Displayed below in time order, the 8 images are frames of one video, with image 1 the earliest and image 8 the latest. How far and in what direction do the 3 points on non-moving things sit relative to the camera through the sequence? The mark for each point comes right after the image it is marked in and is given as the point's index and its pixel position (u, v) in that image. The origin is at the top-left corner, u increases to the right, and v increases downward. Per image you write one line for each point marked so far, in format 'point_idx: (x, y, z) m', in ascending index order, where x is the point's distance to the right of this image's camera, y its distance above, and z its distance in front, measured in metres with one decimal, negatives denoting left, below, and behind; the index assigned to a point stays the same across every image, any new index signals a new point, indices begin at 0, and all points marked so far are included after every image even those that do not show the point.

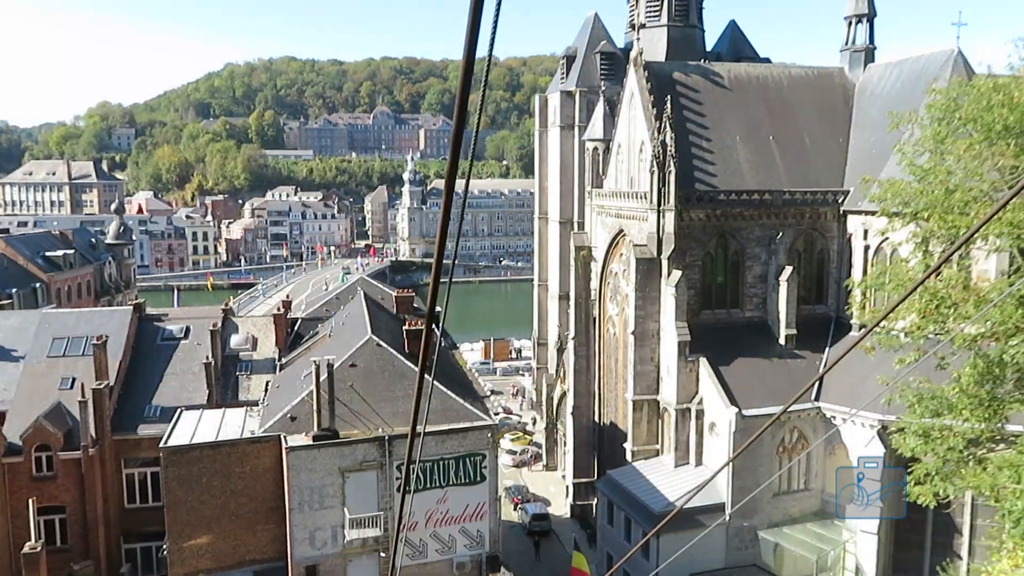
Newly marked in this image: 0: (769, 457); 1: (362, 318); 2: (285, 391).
0: (+6.2, -4.1, +19.6) m
1: (-3.5, -0.7, +18.9) m
2: (-4.7, -2.2, +17.0) m
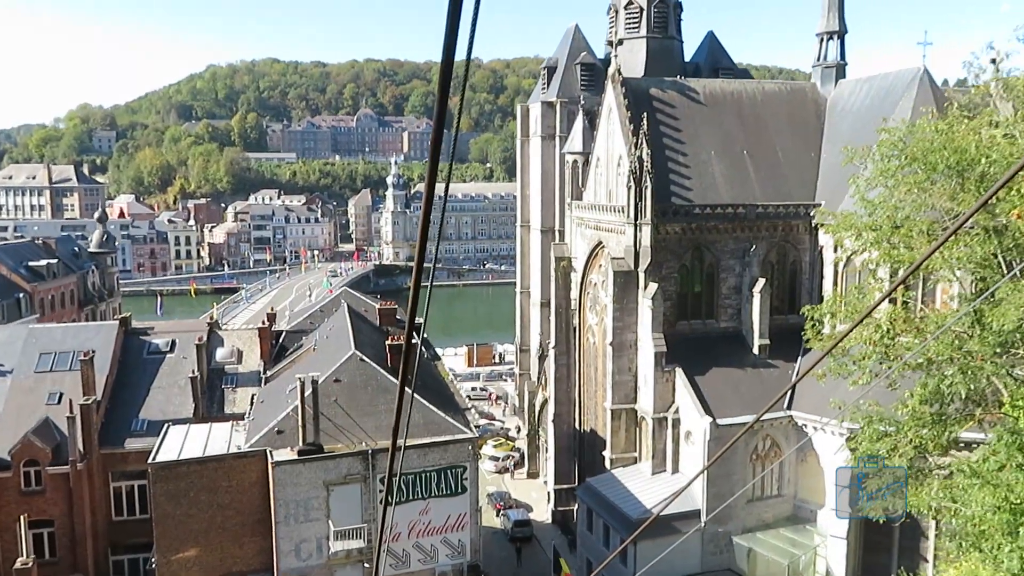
0: (+5.7, -4.4, +20.2) m
1: (-4.0, -1.1, +19.3) m
2: (-5.1, -2.5, +17.3) m
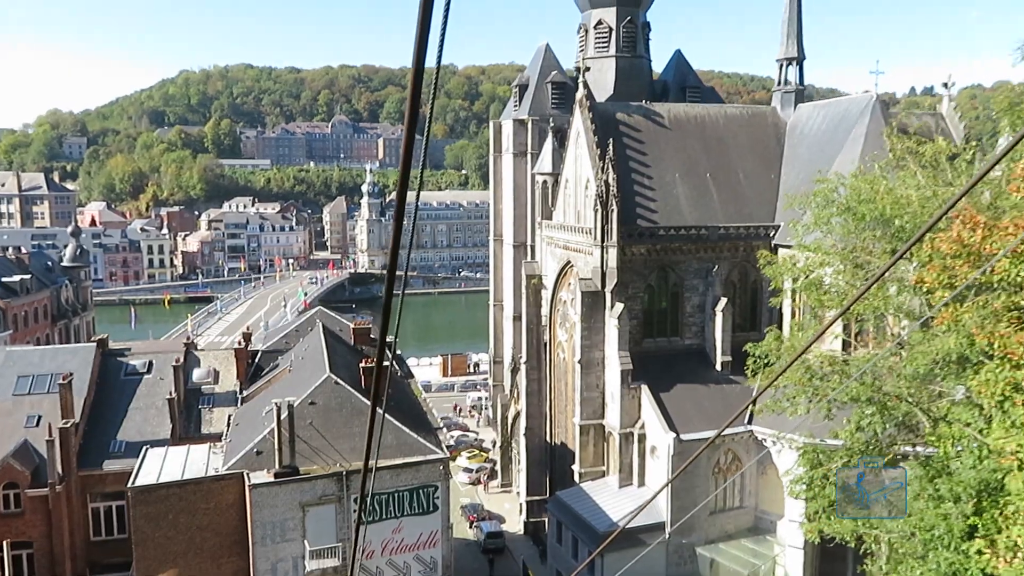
0: (+5.0, -4.9, +21.0) m
1: (-4.7, -1.6, +19.8) m
2: (-5.8, -3.1, +17.8) m
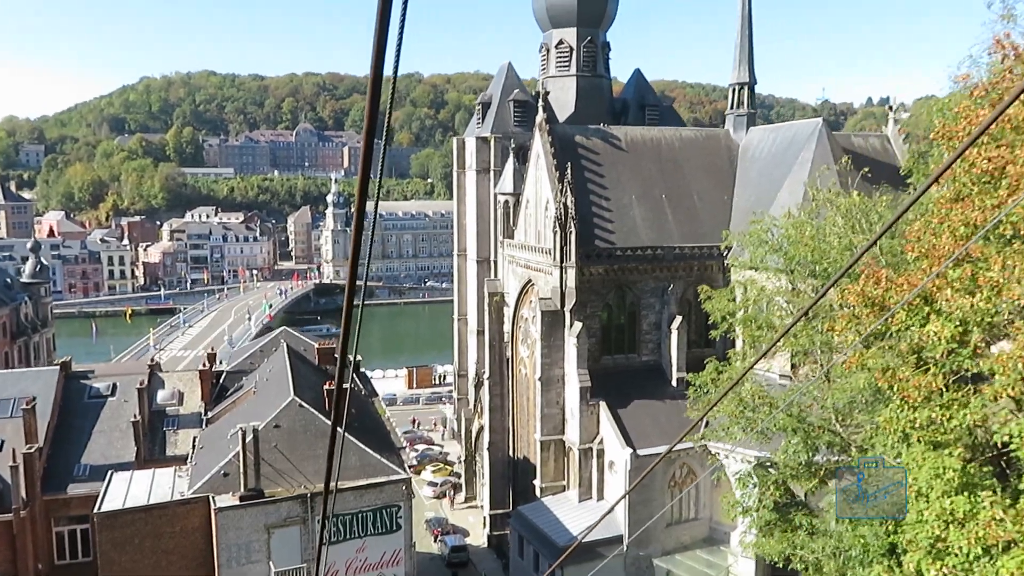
0: (+4.0, -5.4, +21.7) m
1: (-5.6, -2.2, +20.2) m
2: (-6.7, -3.6, +18.1) m
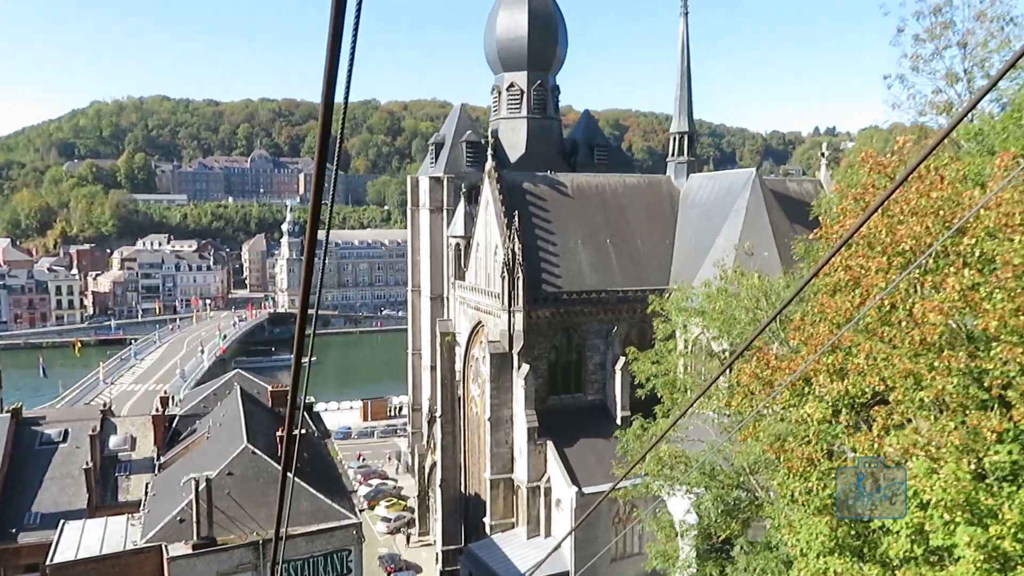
0: (+2.6, -6.7, +22.5) m
1: (-7.0, -3.4, +20.6) m
2: (-7.9, -4.8, +18.5) m
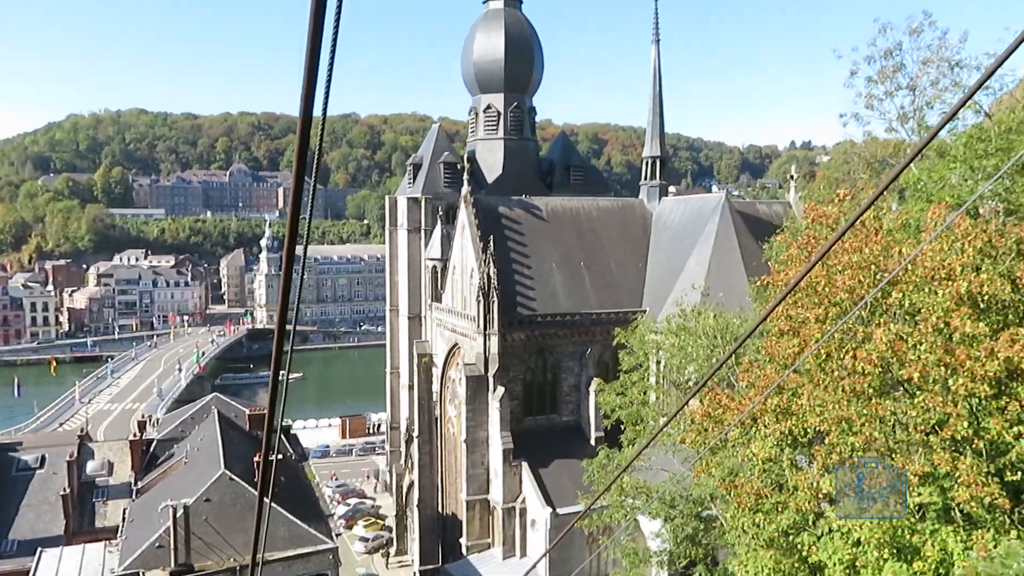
0: (+1.9, -7.3, +22.9) m
1: (-7.6, -4.1, +20.8) m
2: (-8.5, -5.4, +18.6) m
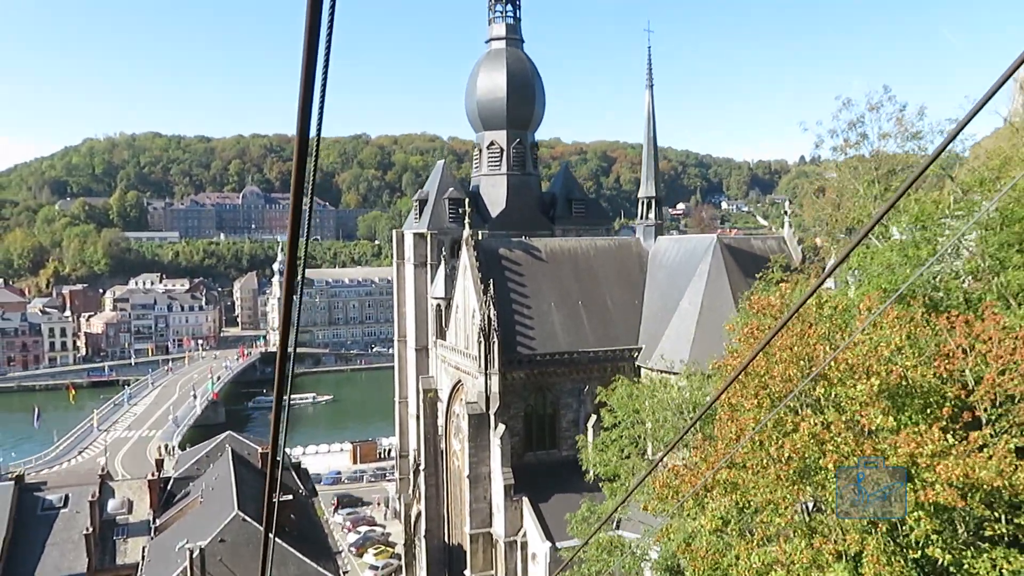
0: (+2.0, -8.6, +23.8) m
1: (-7.6, -5.4, +21.9) m
2: (-8.5, -6.7, +19.7) m
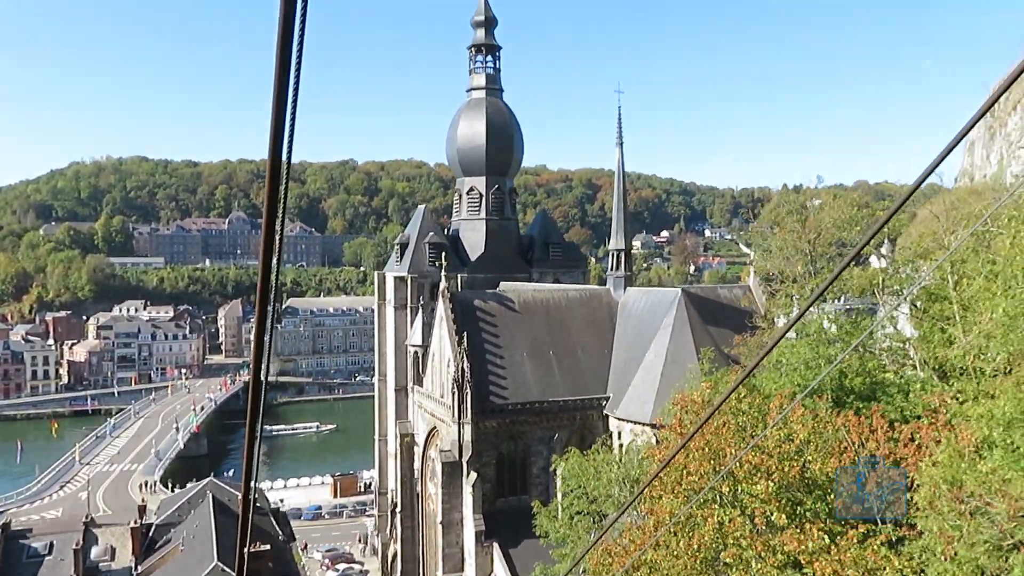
0: (+1.0, -10.3, +24.7) m
1: (-8.5, -6.9, +22.8) m
2: (-9.4, -8.2, +20.5) m
